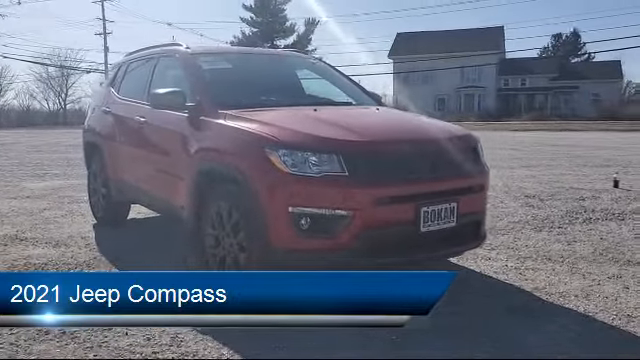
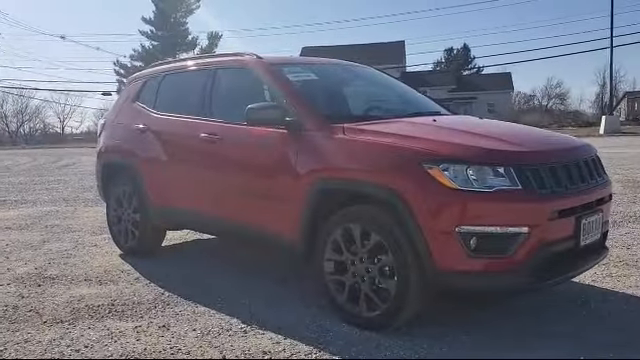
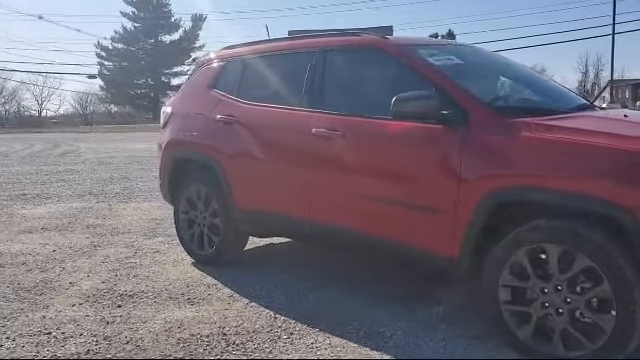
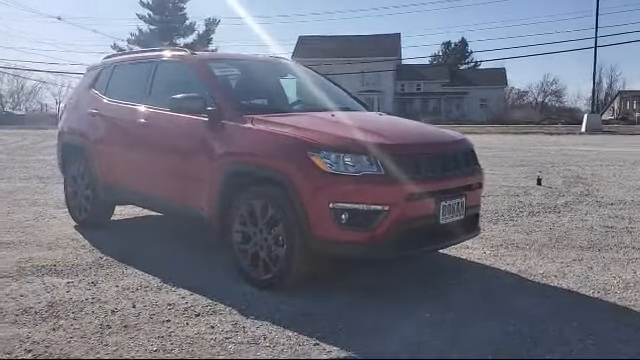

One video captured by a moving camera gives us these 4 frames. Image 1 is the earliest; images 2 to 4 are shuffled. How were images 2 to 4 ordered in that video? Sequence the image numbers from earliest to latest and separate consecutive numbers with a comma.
4, 2, 3
